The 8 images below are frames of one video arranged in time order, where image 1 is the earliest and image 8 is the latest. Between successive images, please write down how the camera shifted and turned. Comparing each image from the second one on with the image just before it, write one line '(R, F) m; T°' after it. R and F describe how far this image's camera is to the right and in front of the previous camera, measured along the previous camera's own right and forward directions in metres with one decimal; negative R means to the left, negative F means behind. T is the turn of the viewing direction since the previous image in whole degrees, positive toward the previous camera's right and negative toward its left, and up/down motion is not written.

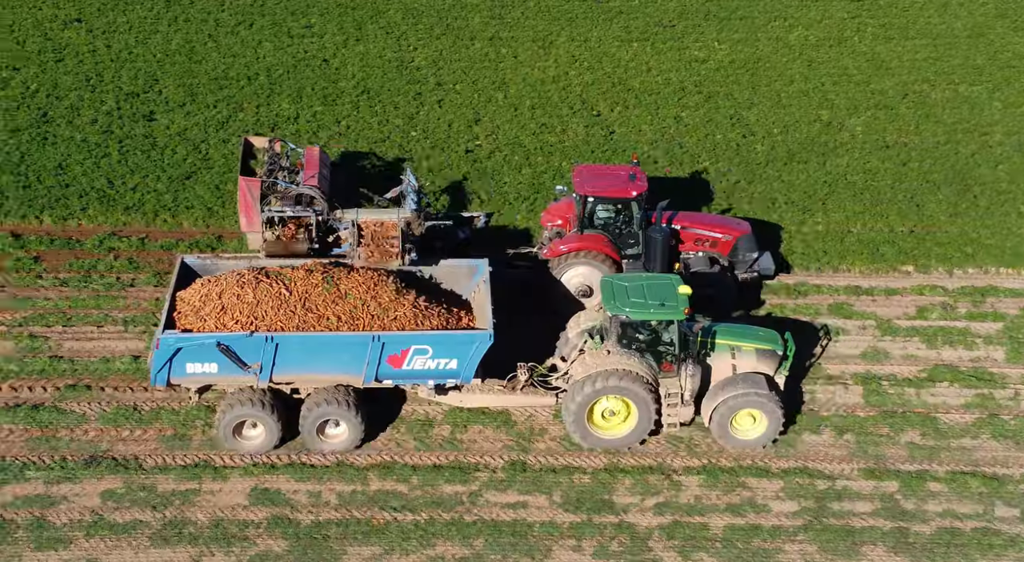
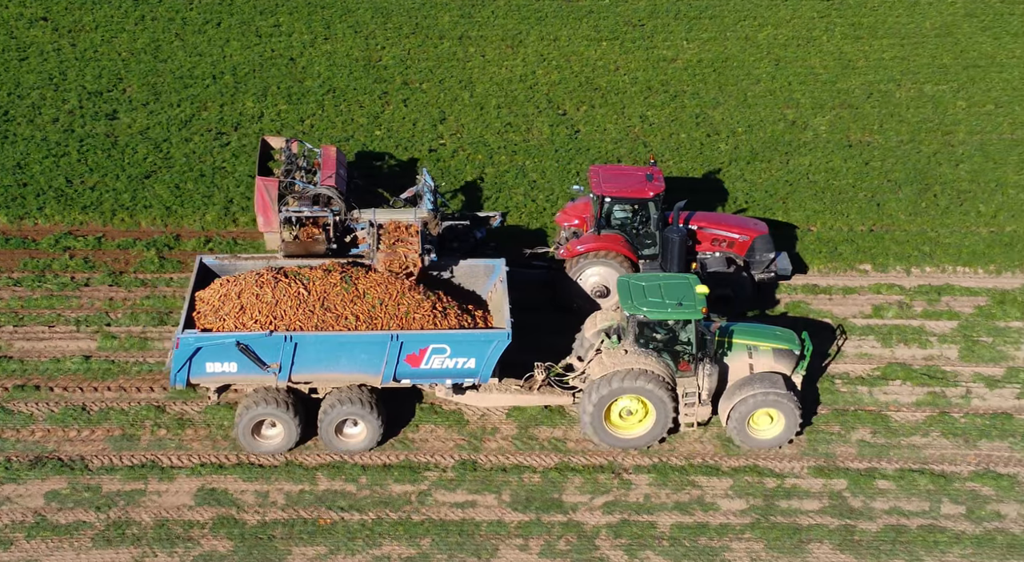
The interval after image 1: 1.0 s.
(+0.4, 0.0) m; +1°
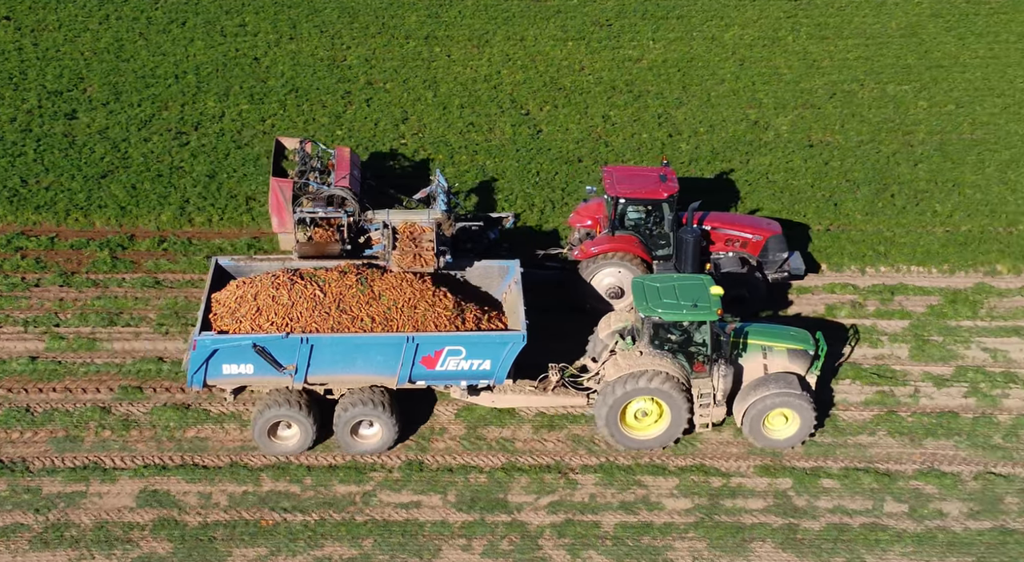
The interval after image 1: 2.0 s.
(+0.4, 0.0) m; +1°
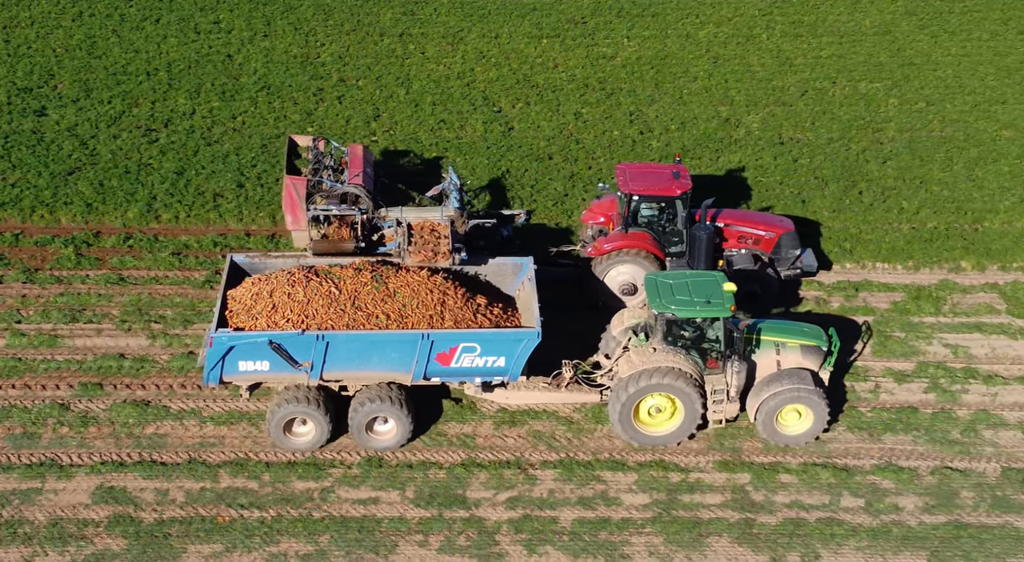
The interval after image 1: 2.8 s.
(+0.3, 0.0) m; +1°
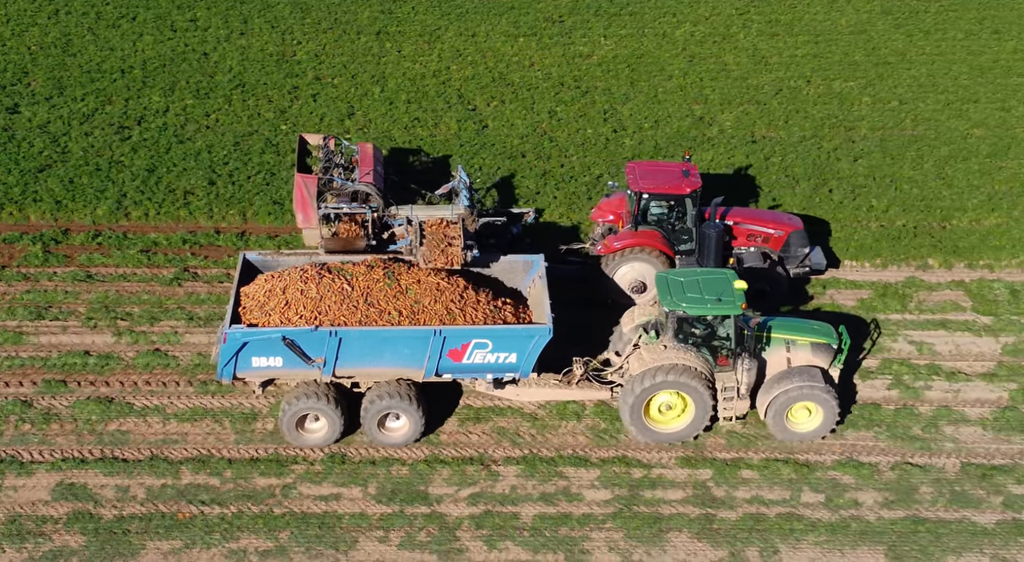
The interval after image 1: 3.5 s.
(+0.3, 0.0) m; +1°
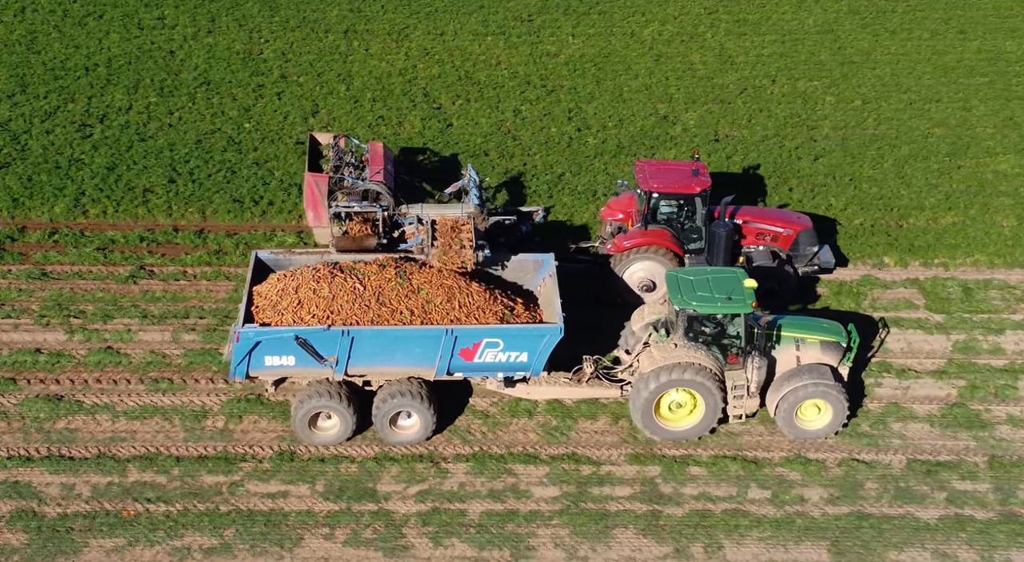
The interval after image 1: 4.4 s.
(+0.4, 0.0) m; +1°
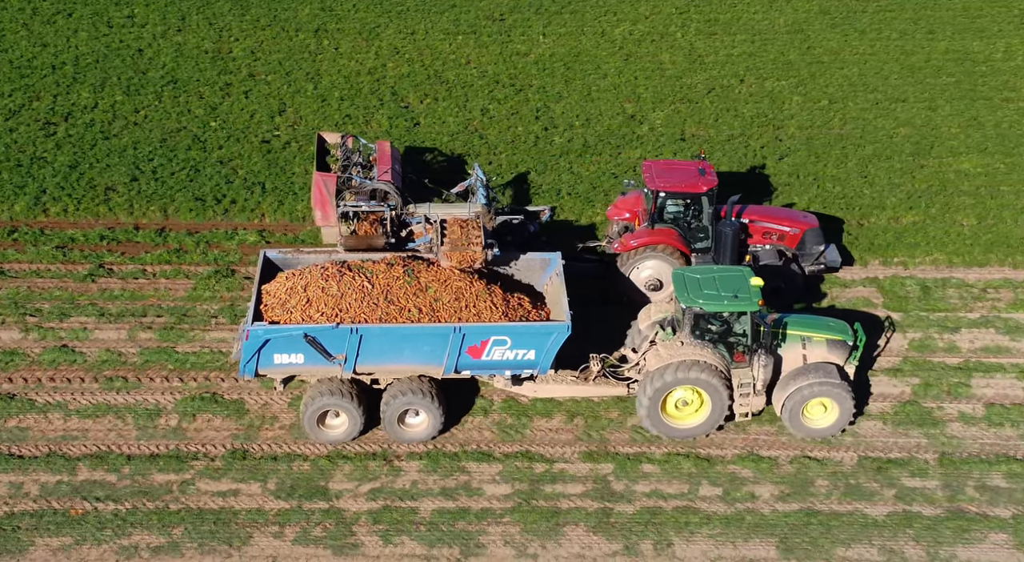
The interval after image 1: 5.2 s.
(+0.4, 0.0) m; +1°
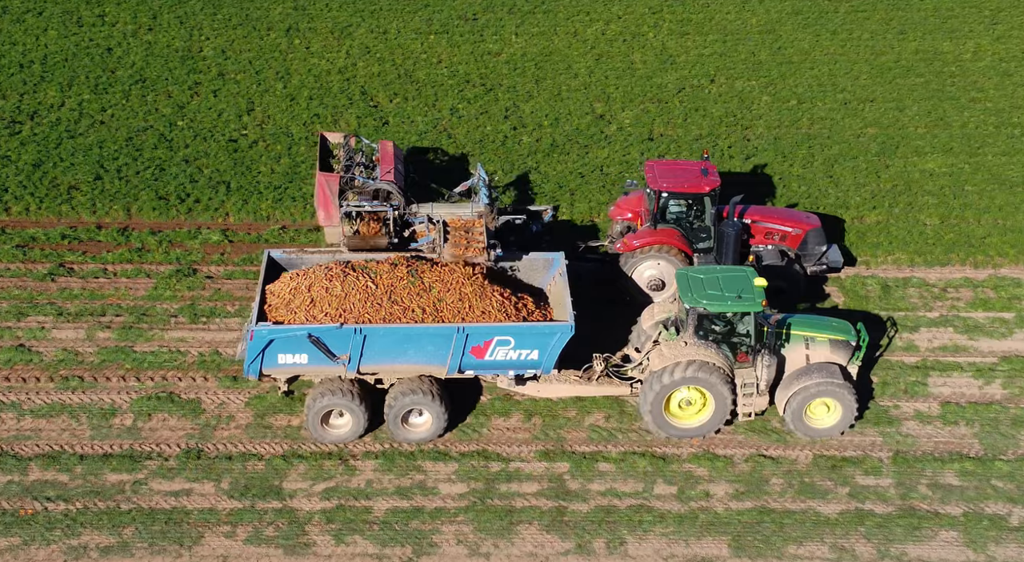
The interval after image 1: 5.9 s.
(+0.3, 0.0) m; +1°
